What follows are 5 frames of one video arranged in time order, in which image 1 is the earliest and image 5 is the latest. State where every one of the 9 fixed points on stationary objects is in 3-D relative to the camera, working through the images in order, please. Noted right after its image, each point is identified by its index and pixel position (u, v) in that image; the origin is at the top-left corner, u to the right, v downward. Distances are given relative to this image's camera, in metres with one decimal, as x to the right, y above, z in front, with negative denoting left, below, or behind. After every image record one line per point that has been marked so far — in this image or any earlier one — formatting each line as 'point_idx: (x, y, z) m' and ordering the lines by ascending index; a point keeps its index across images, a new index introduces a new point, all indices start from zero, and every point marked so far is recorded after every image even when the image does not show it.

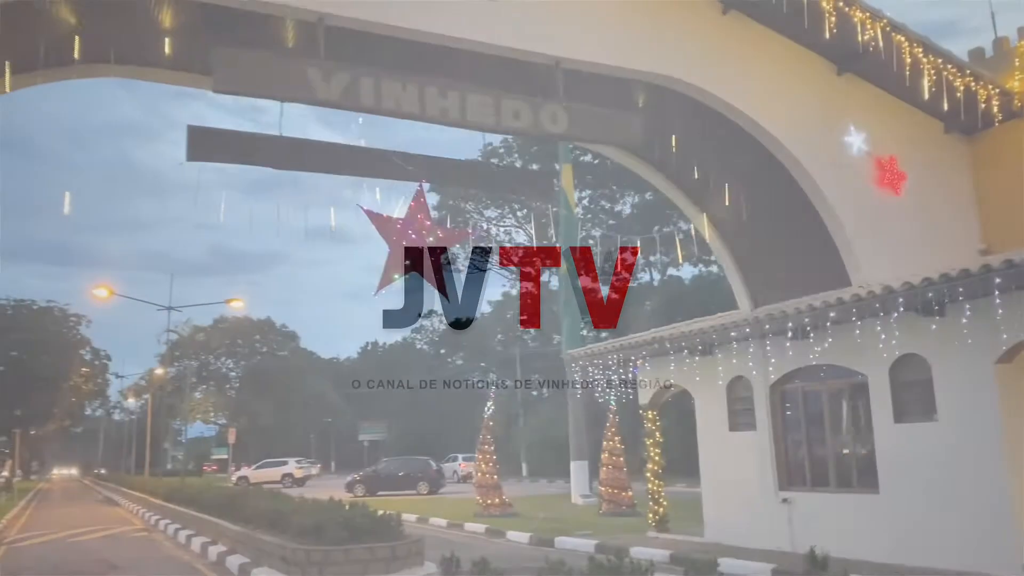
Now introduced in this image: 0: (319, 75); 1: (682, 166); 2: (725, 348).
0: (-2.0, +2.2, +8.4) m
1: (+2.5, +1.8, +12.1) m
2: (+3.3, -1.0, +13.1) m
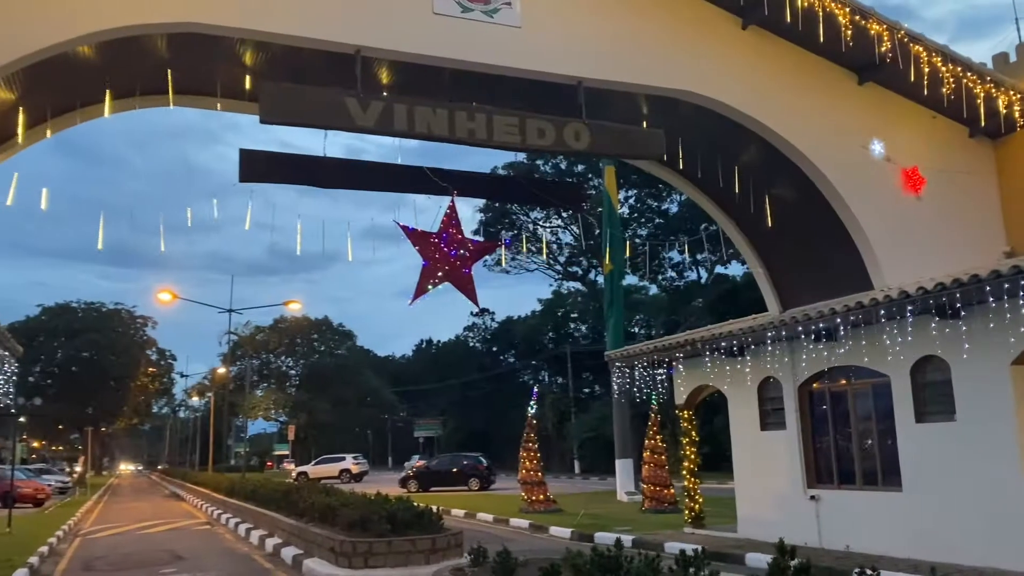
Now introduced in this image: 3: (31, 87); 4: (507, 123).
0: (-1.7, +2.0, +9.1) m
1: (+3.0, +1.8, +12.5) m
2: (+3.9, -1.0, +13.5) m
3: (-5.6, +2.3, +9.7) m
4: (-0.1, +1.9, +9.6) m
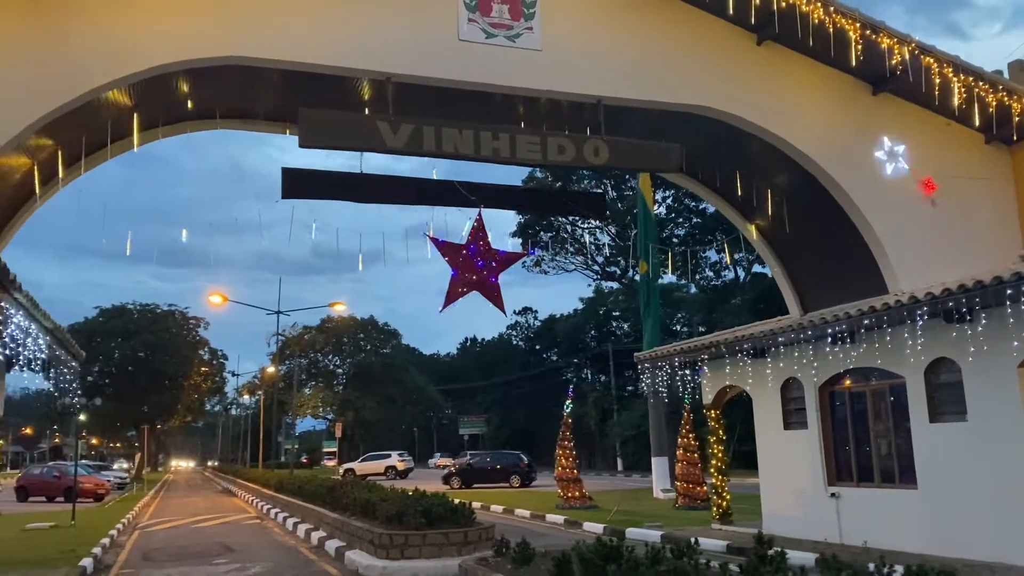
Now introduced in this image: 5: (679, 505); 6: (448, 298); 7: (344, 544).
0: (-1.5, +1.9, +9.8) m
1: (+3.4, +1.7, +13.0) m
2: (+4.4, -1.1, +13.9) m
3: (-5.4, +2.2, +10.6) m
4: (+0.2, +1.8, +10.3) m
5: (+4.0, -5.2, +19.9) m
6: (-1.0, -0.2, +12.1) m
7: (-2.8, -4.2, +13.5) m
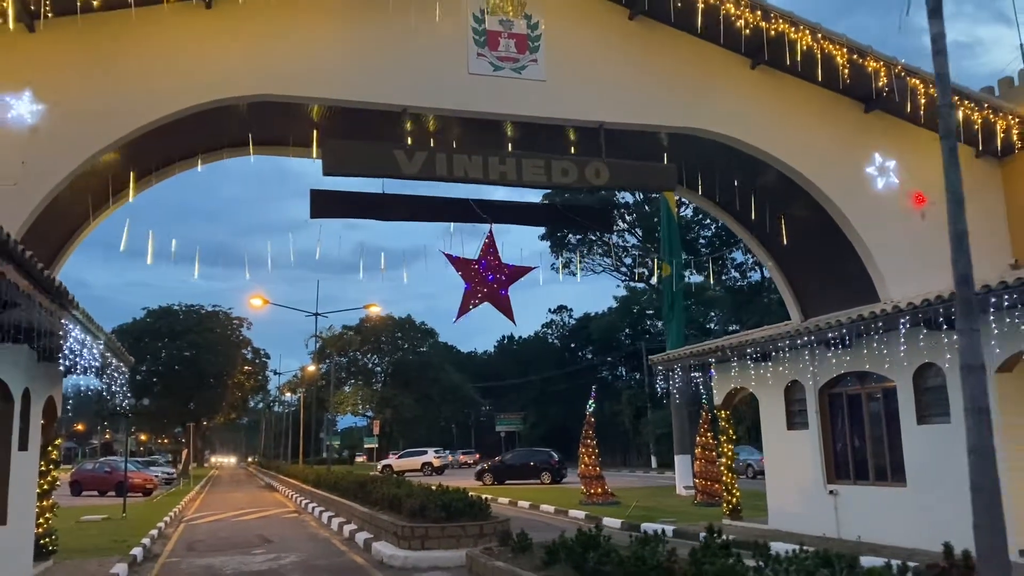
0: (-1.4, +1.7, +10.7) m
1: (+3.6, +1.6, +13.7) m
2: (+4.7, -1.2, +14.6) m
3: (-5.3, +2.0, +11.7) m
4: (+0.3, +1.7, +11.1) m
5: (+4.6, -5.3, +20.5) m
6: (-0.8, -0.3, +13.0) m
7: (-2.5, -4.4, +14.5) m
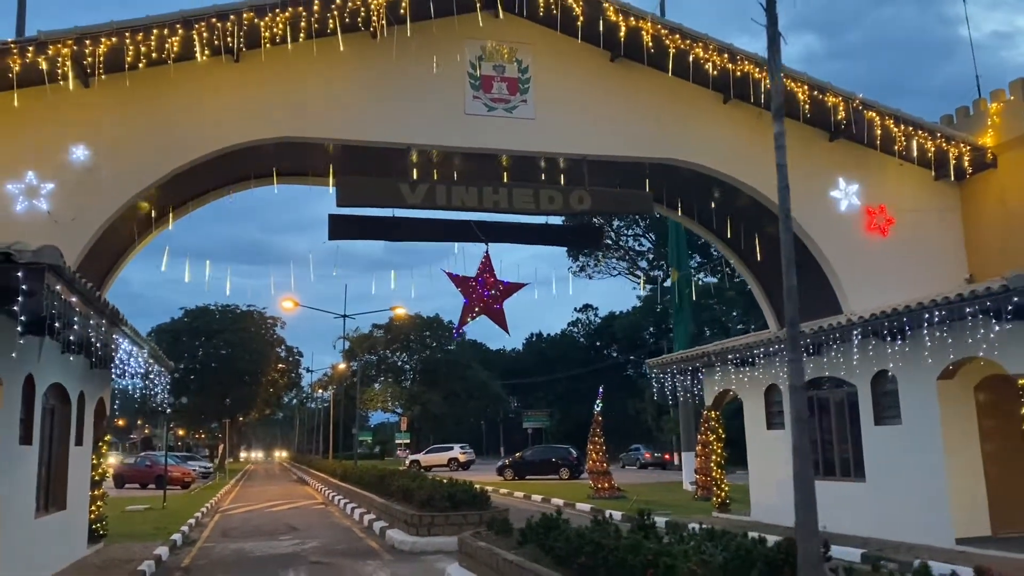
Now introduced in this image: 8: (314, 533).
0: (-1.5, +1.5, +12.2) m
1: (+3.6, +1.4, +14.9) m
2: (+4.7, -1.4, +15.8) m
3: (-5.4, +1.7, +13.3) m
4: (+0.2, +1.4, +12.5) m
5: (+4.9, -5.5, +21.8) m
6: (-0.8, -0.6, +14.5) m
7: (-2.5, -4.6, +16.0) m
8: (-4.1, -5.1, +17.2) m
